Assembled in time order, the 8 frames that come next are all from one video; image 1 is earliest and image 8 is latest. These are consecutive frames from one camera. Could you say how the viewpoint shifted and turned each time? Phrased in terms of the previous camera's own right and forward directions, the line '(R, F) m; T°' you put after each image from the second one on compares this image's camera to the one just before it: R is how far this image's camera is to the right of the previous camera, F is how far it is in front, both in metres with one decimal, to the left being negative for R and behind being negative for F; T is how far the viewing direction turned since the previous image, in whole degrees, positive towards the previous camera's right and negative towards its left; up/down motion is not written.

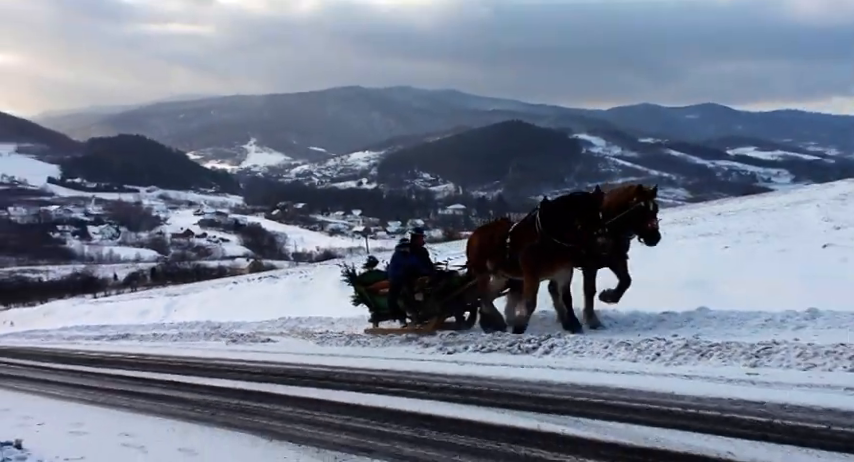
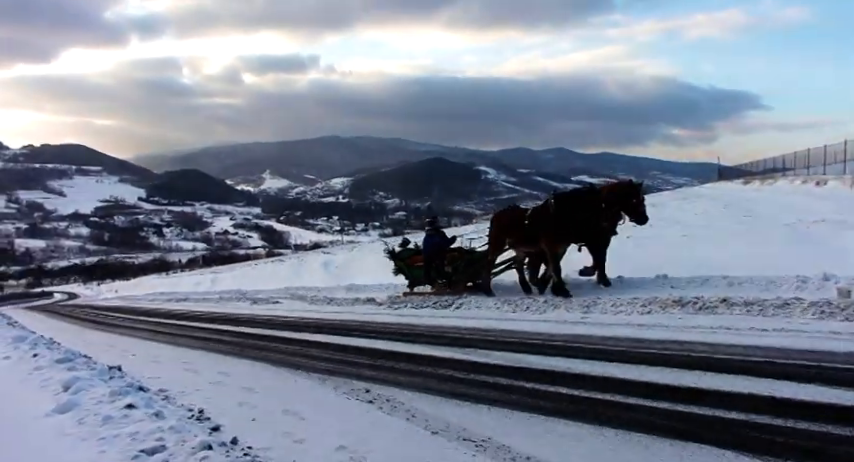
(+1.4, -3.7) m; -4°
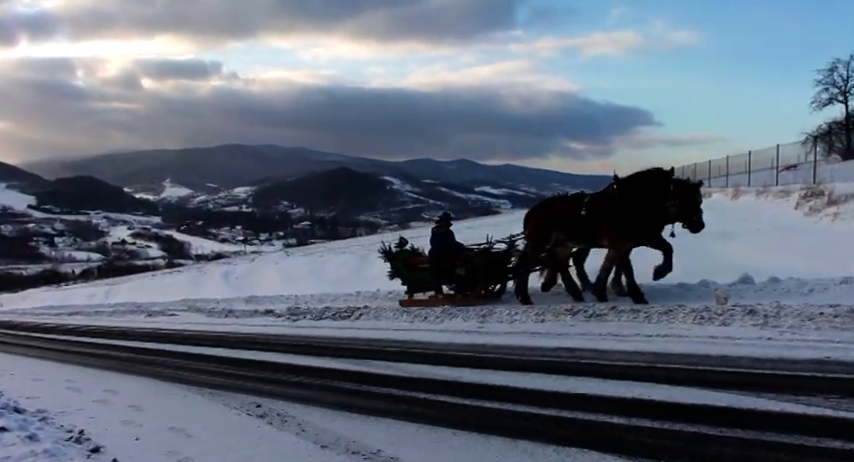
(+0.4, 0.0) m; +6°
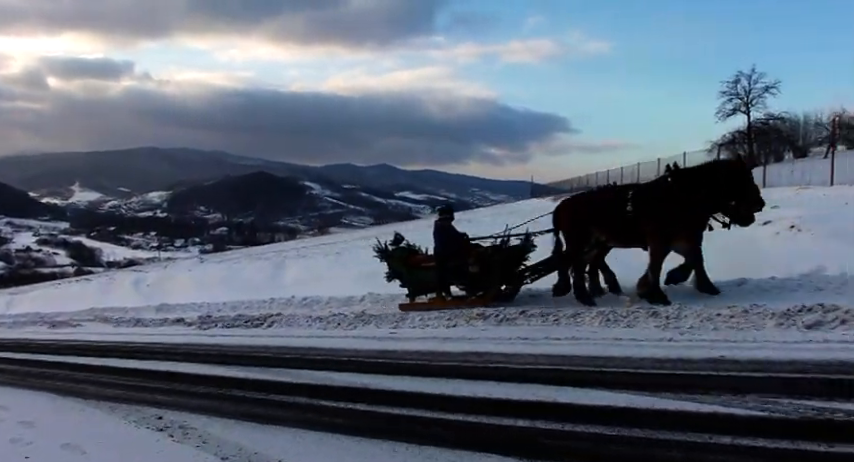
(+0.3, 0.0) m; +5°
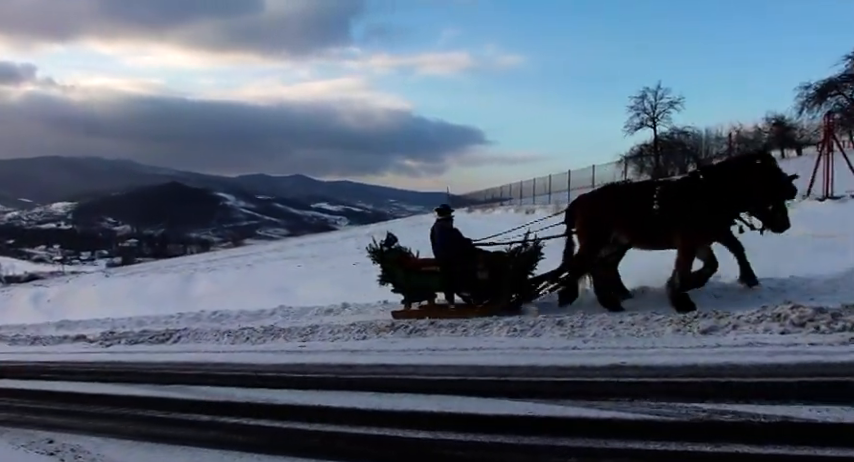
(+0.3, 0.0) m; +5°
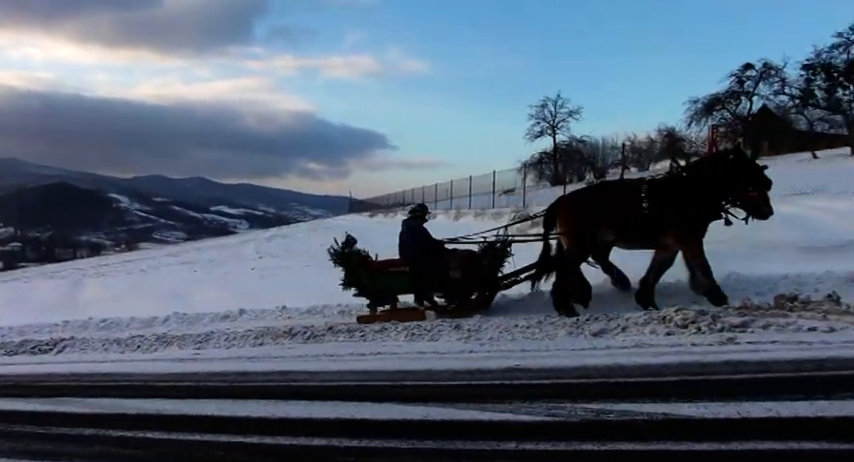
(+0.2, 0.0) m; +7°
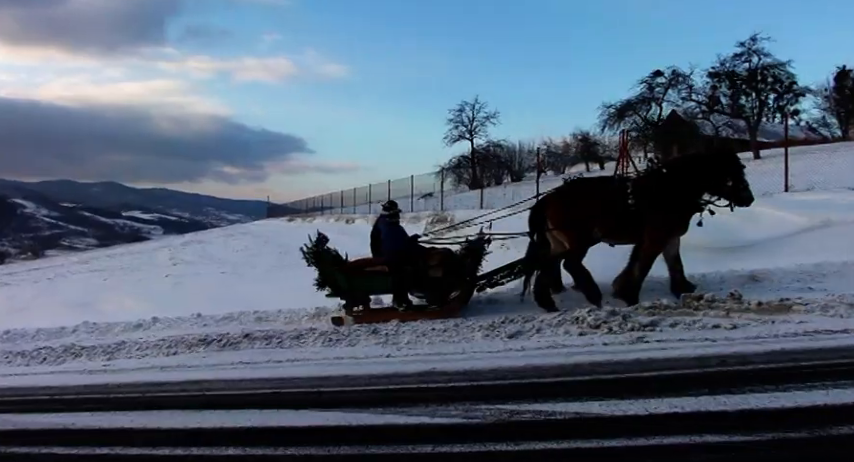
(+0.2, -0.1) m; +5°
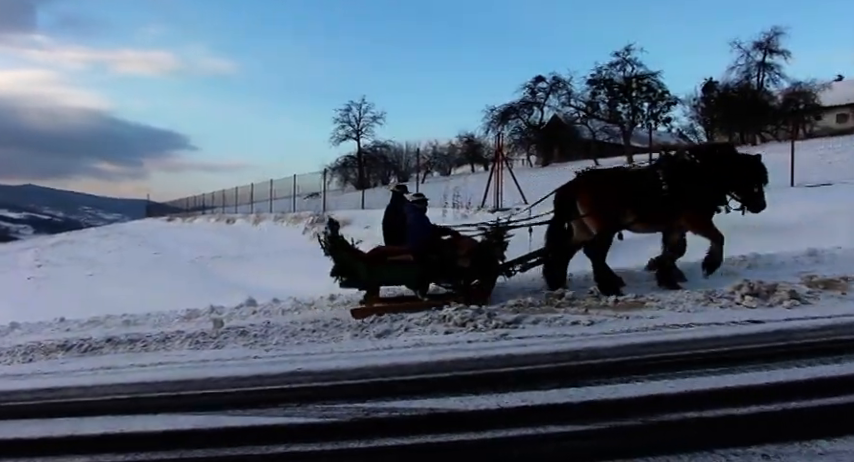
(+0.6, -0.3) m; +7°
